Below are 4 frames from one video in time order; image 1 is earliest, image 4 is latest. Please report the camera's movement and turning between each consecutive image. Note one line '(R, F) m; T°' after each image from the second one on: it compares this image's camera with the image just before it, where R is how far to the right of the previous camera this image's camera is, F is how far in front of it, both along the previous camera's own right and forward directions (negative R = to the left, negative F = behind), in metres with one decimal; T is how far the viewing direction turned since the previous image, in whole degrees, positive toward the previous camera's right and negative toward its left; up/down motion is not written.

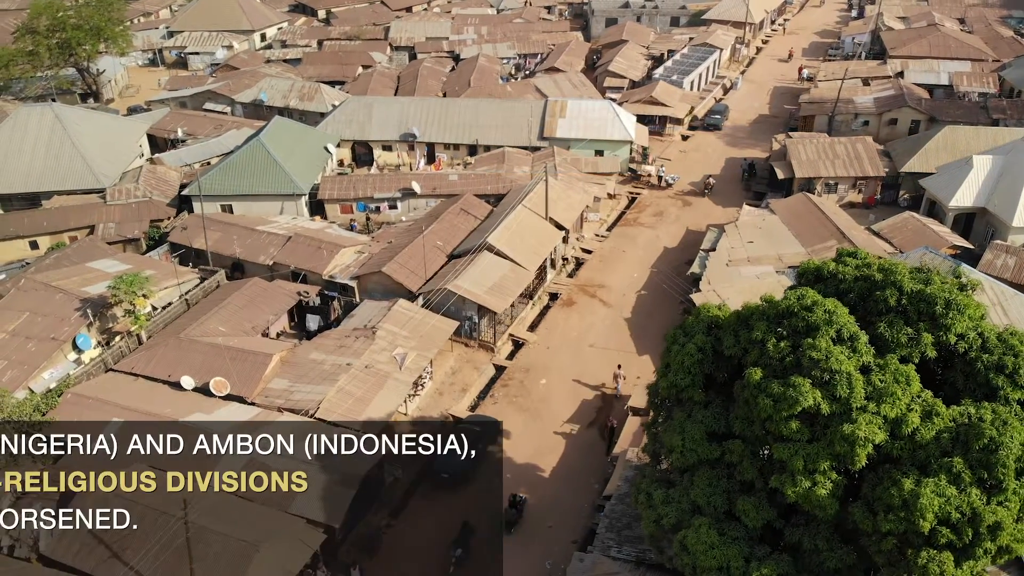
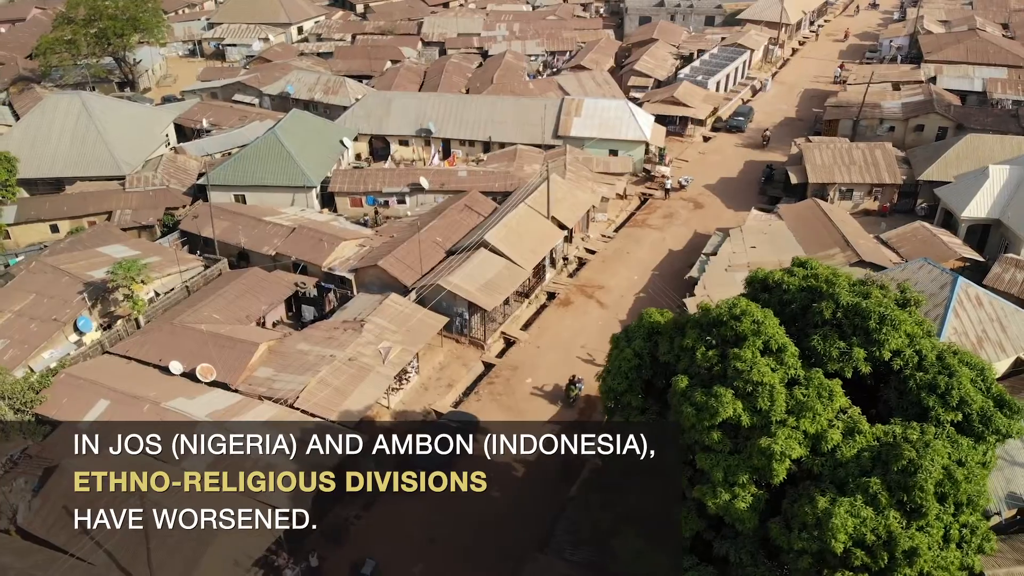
(+2.0, +0.1) m; -3°
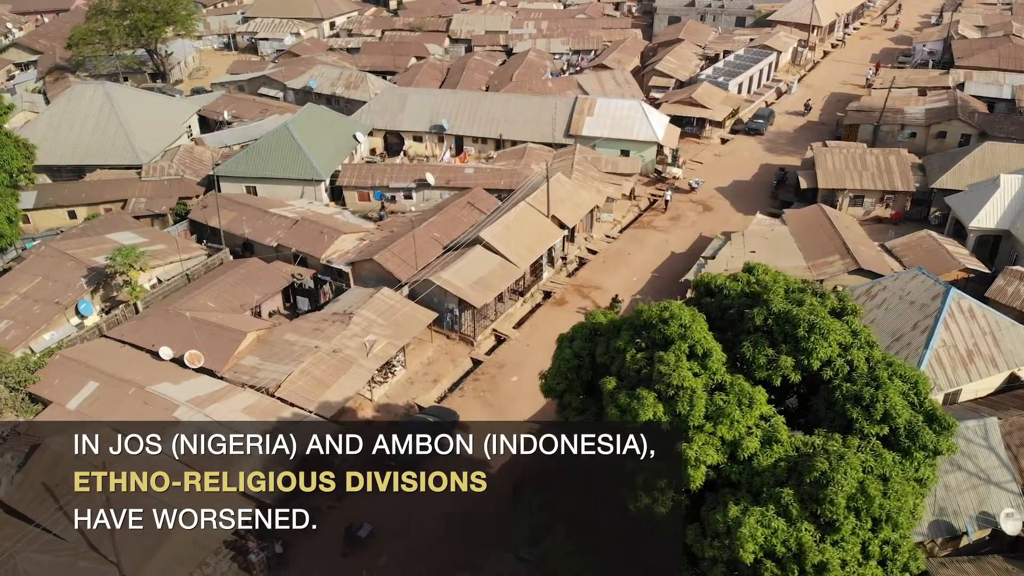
(+1.9, 0.0) m; -3°
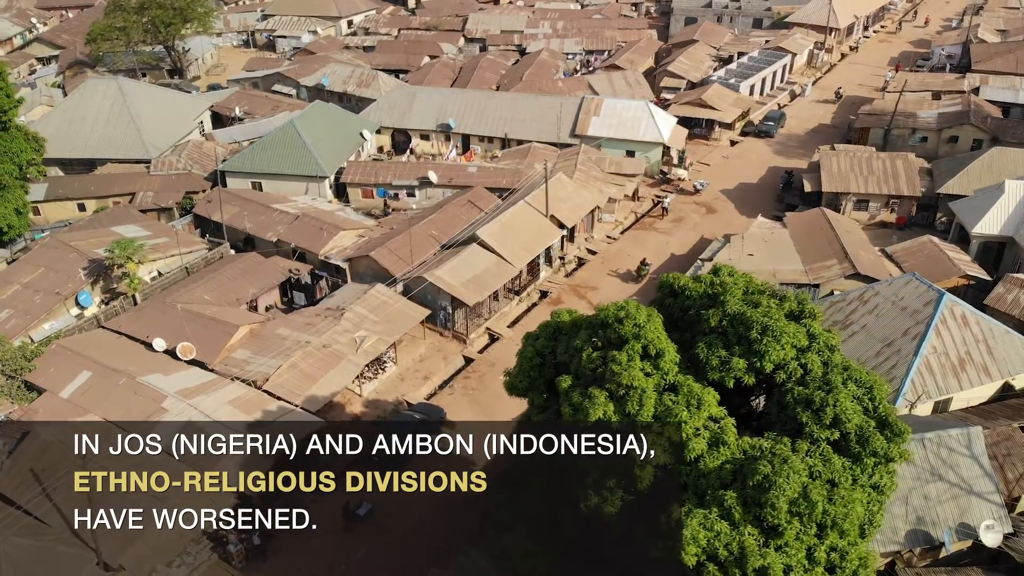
(+1.1, 0.0) m; -2°
